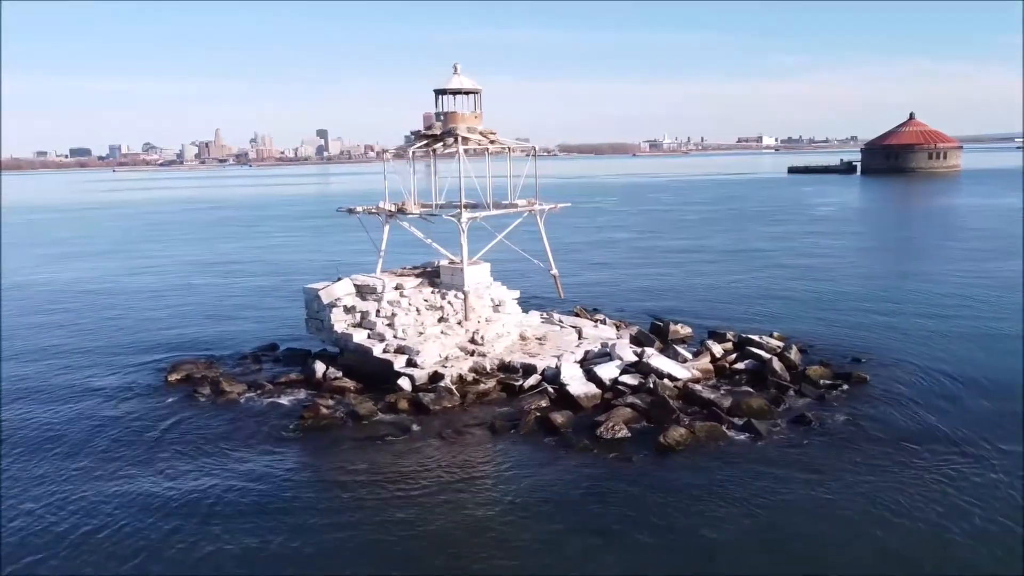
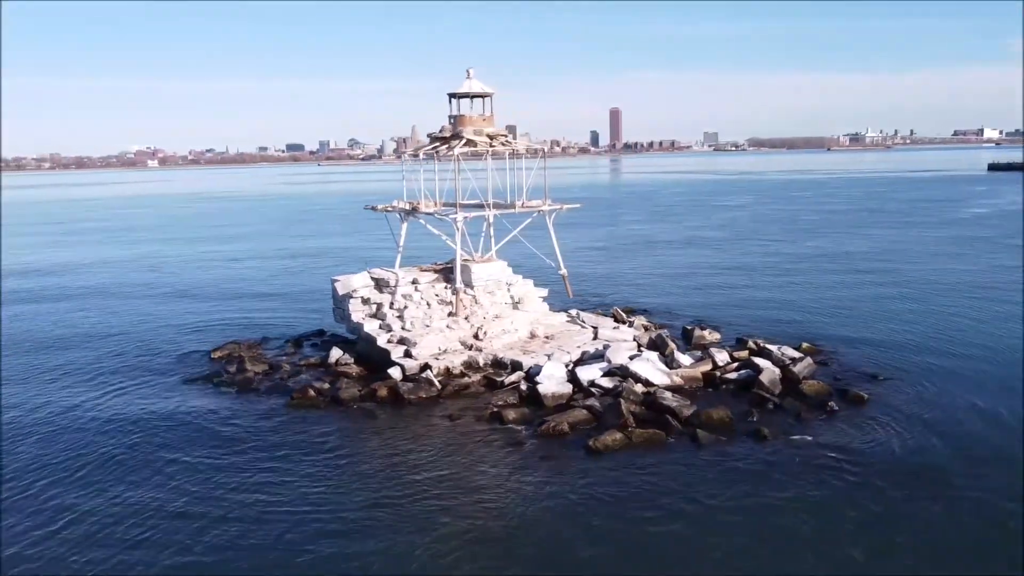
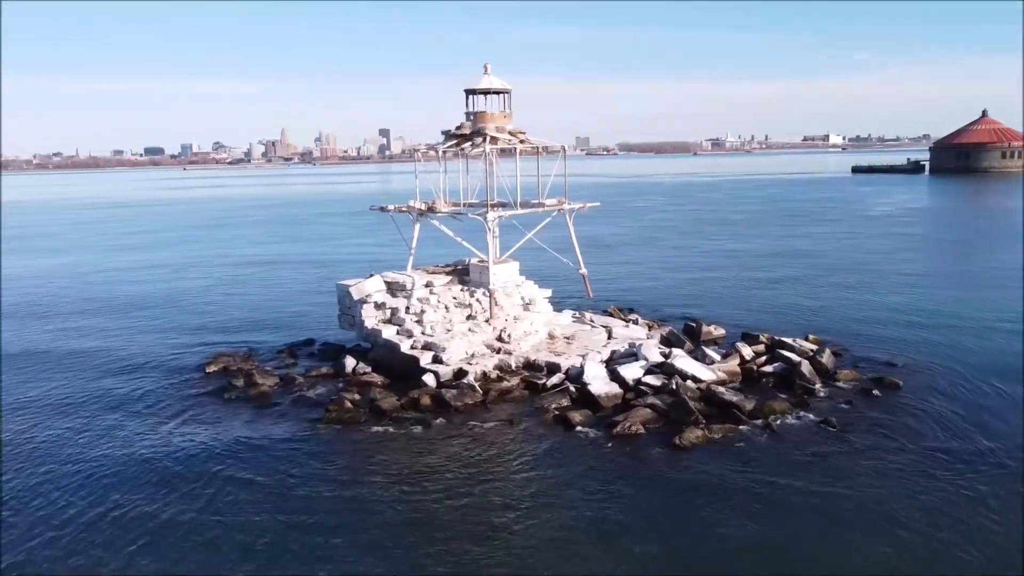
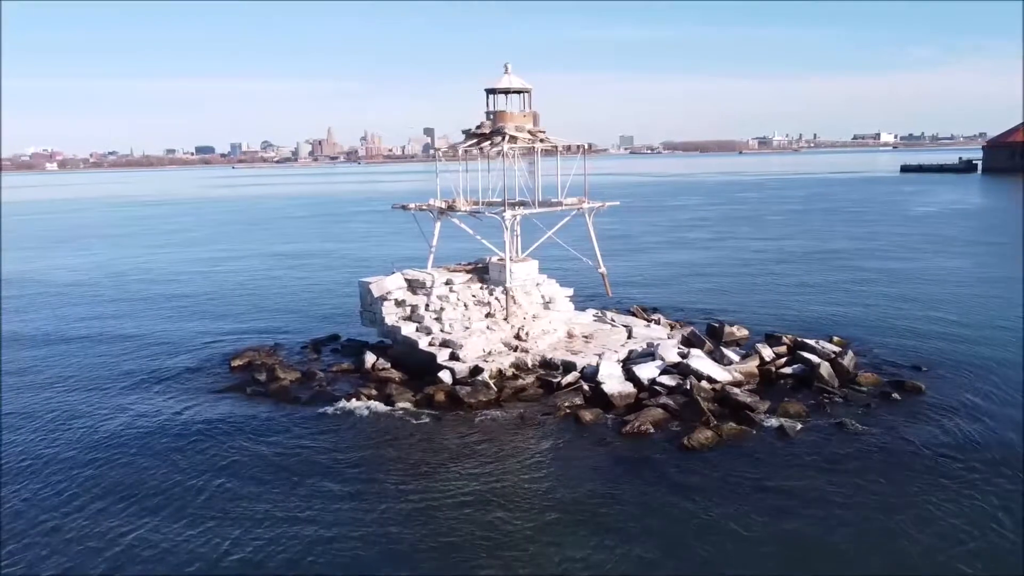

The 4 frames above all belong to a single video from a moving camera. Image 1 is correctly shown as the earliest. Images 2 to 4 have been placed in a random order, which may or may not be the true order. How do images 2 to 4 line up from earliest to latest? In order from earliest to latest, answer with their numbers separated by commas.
3, 4, 2
